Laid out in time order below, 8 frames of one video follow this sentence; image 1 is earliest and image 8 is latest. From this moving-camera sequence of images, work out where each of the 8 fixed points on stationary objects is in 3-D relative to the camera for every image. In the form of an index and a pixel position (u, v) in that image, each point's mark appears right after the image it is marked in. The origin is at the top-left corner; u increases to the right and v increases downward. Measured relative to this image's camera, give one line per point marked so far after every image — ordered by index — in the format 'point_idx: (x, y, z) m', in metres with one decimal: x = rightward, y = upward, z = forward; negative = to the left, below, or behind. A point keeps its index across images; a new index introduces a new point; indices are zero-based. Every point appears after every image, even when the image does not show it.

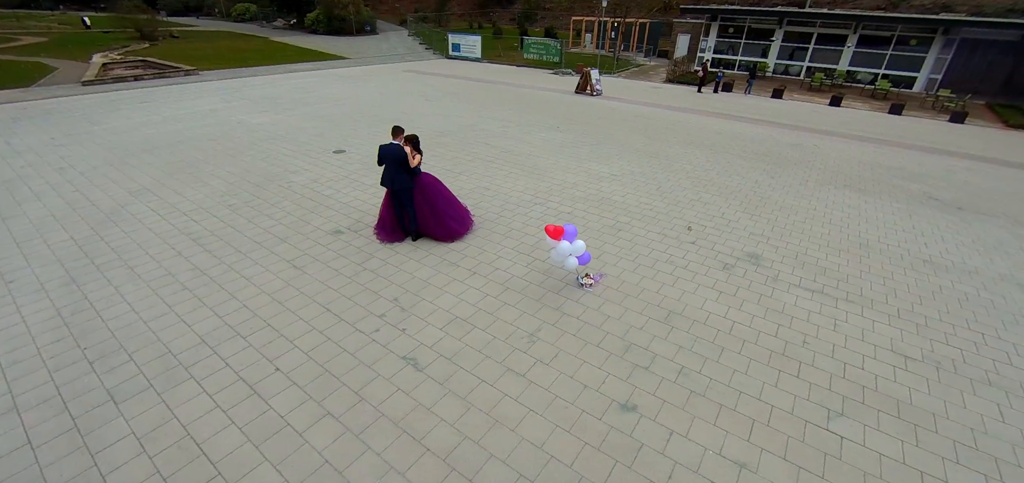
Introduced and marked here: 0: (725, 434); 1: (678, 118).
0: (+1.8, -1.5, +3.5) m
1: (+5.5, +4.1, +14.4) m
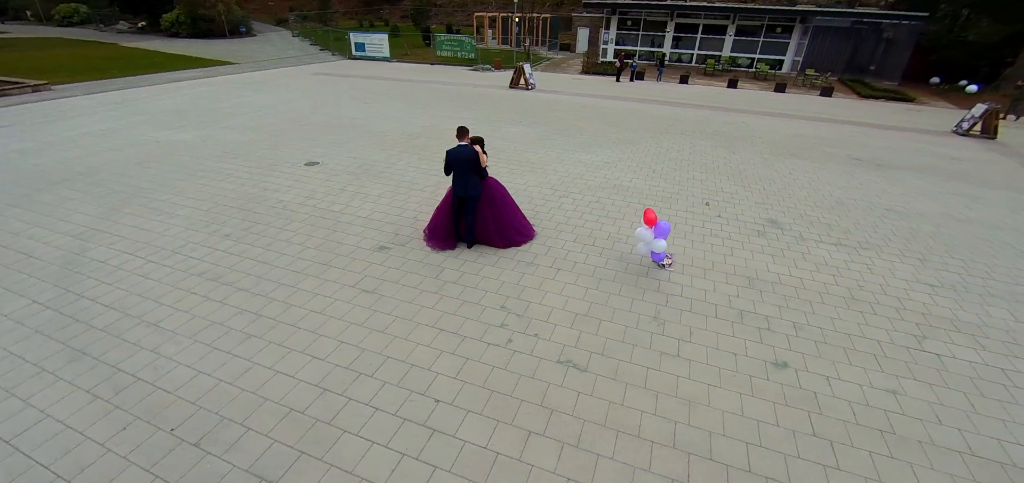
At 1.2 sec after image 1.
0: (+3.2, -1.2, +3.9) m
1: (+3.7, +4.8, +15.3) m
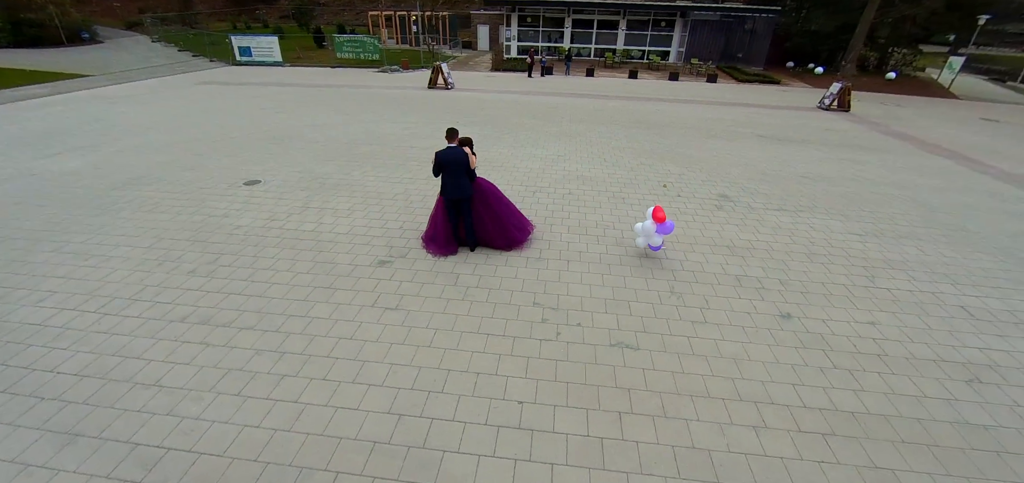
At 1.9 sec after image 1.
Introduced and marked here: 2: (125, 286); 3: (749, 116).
0: (+3.6, -0.7, +4.7) m
1: (+1.0, +5.2, +15.9) m
2: (-4.3, -0.5, +4.7) m
3: (+7.6, +4.0, +13.9) m
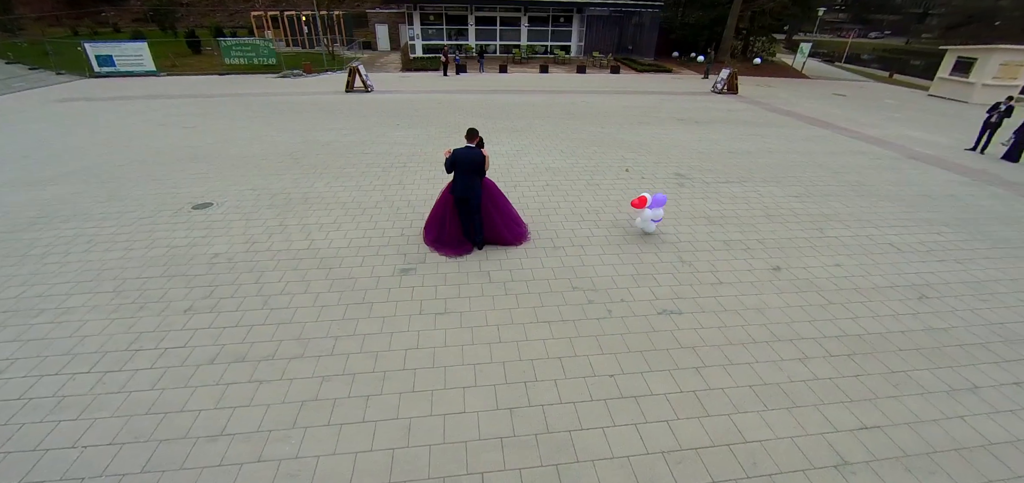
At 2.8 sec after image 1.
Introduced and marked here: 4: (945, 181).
0: (+3.9, -0.2, +5.6) m
1: (-1.7, +5.3, +15.9) m
2: (-3.8, -0.9, +4.0) m
3: (+5.3, +4.9, +15.4) m
4: (+8.7, +1.2, +8.7) m
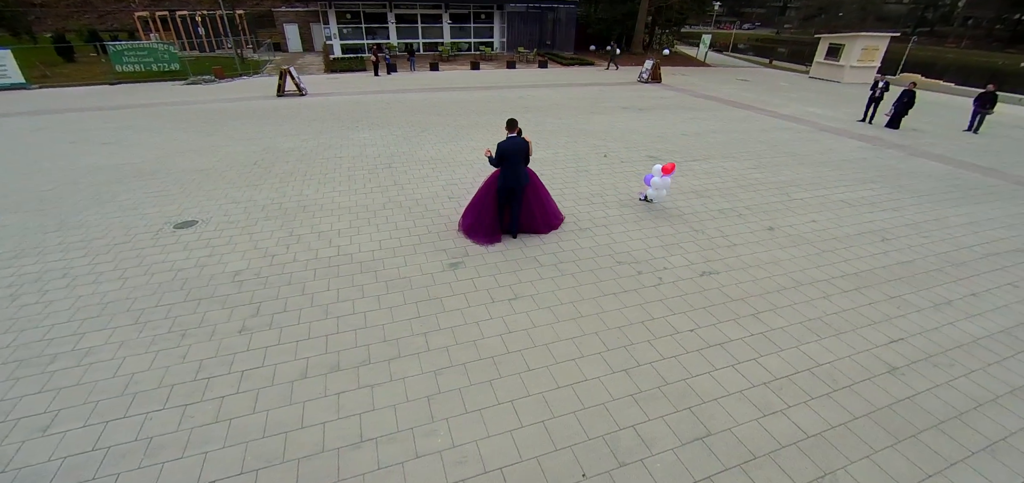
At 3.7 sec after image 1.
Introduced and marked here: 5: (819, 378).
0: (+4.3, +0.4, +6.6) m
1: (-3.6, +5.2, +15.6) m
2: (-2.9, -1.1, +3.7) m
3: (+3.3, +5.6, +16.4) m
4: (+8.3, +2.3, +10.5) m
5: (+2.6, -1.2, +3.6) m
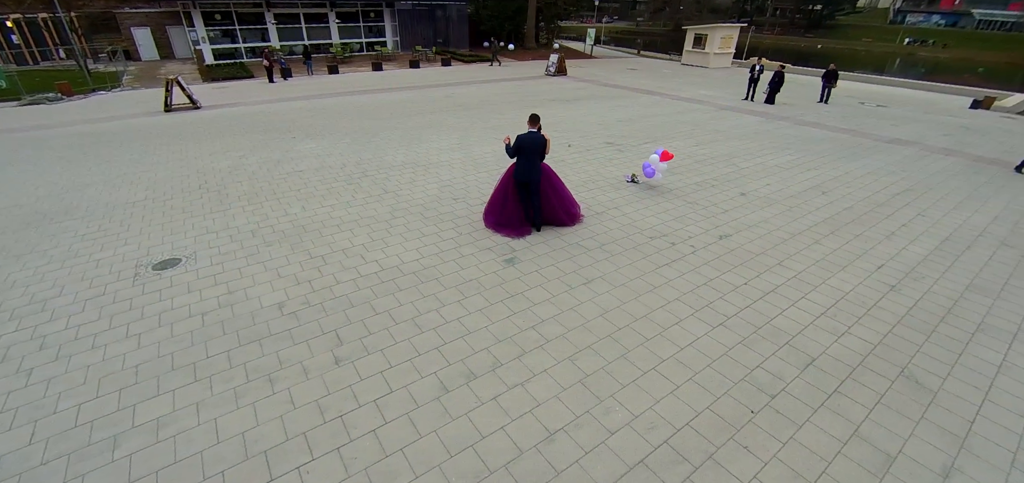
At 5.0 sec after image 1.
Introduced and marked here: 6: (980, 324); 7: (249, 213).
0: (+4.3, +1.1, +7.8) m
1: (-6.1, +4.7, +14.6) m
2: (-1.7, -1.3, +3.2) m
3: (+0.4, +6.0, +16.9) m
4: (+6.9, +3.5, +12.5) m
5: (+3.6, -0.6, +4.6) m
6: (+4.6, -0.8, +4.3) m
7: (-4.1, +0.5, +6.7) m
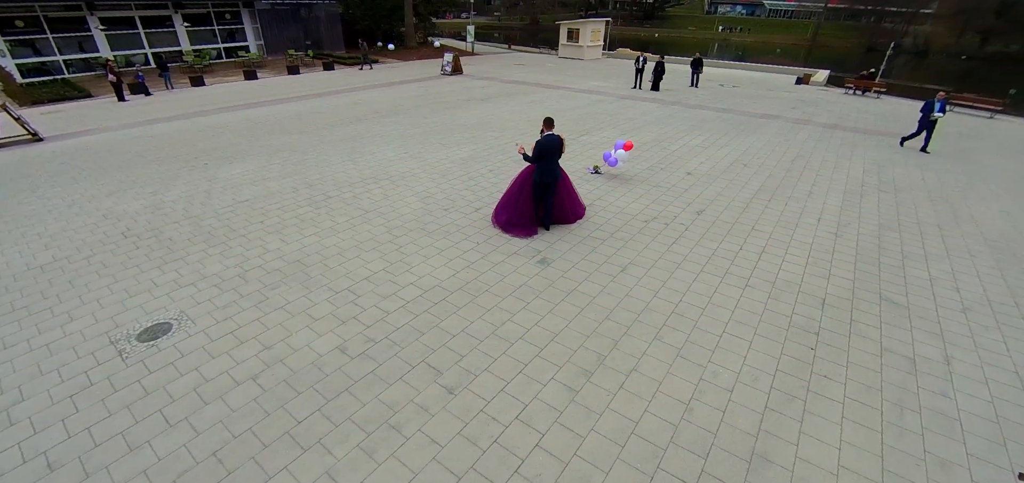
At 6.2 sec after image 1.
0: (+3.7, +1.7, +9.0) m
1: (-8.5, +3.6, +12.8) m
2: (-0.5, -1.6, +3.1) m
3: (-3.2, +5.8, +16.7) m
4: (+4.6, +4.4, +14.1) m
5: (+4.1, -0.1, +5.7) m
6: (+5.2, -0.1, +5.7) m
7: (-4.0, -0.2, +5.8) m
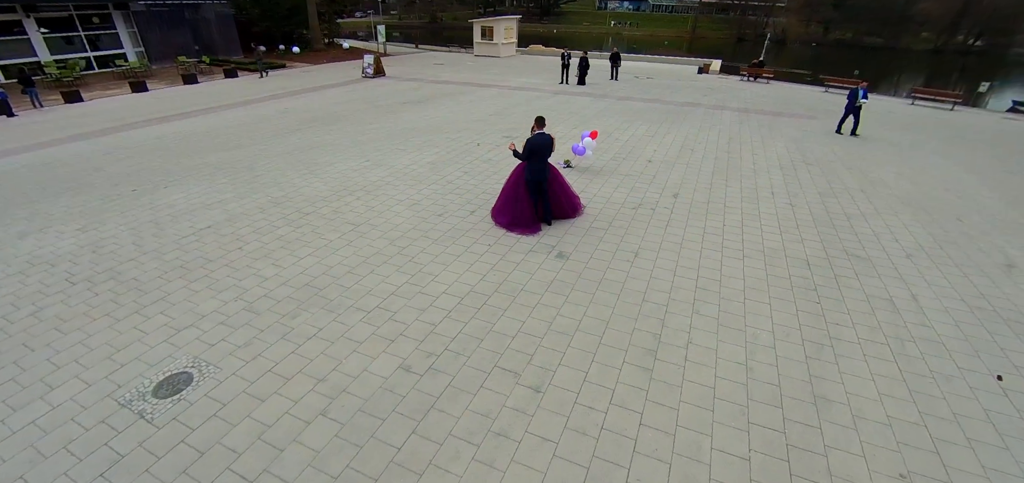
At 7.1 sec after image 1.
0: (+3.0, +2.1, +9.7) m
1: (-9.8, +2.6, +11.1) m
2: (+0.3, -1.6, +3.2) m
3: (-5.6, +5.4, +15.9) m
4: (+2.7, +4.8, +14.9) m
5: (+4.2, +0.3, +6.6) m
6: (+5.3, +0.4, +6.8) m
7: (-3.7, -0.6, +5.2) m
